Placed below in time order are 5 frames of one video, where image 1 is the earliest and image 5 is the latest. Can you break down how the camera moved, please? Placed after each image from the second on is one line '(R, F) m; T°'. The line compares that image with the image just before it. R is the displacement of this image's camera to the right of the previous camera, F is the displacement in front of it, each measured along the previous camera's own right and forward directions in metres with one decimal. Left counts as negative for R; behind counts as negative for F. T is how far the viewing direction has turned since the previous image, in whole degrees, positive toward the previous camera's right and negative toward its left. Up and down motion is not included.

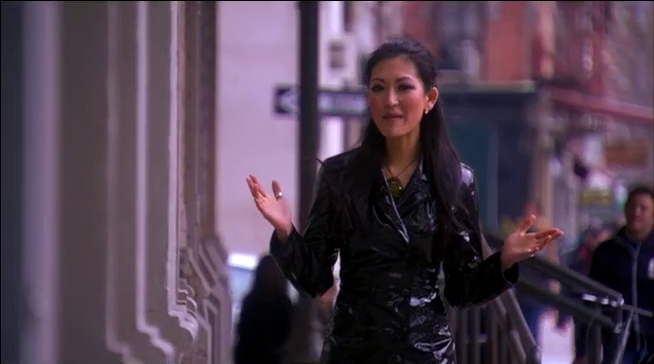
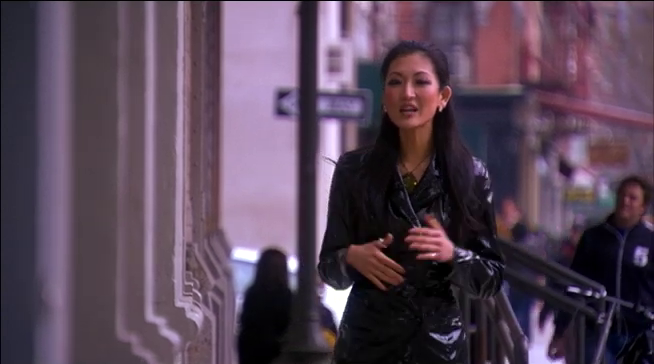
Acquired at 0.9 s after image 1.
(+0.2, -0.3) m; -2°
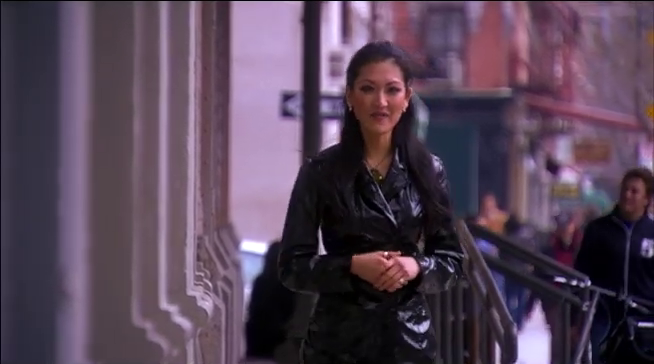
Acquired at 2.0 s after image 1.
(0.0, -0.4) m; 0°
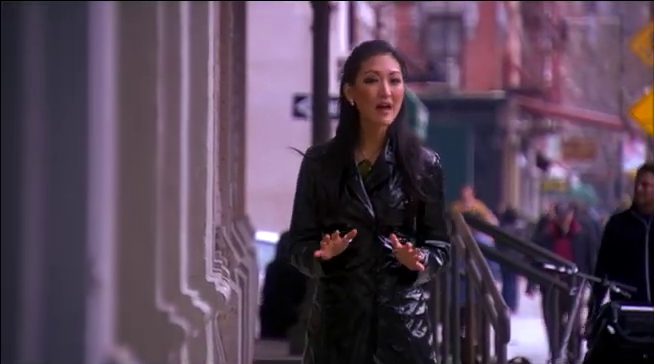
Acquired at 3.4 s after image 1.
(0.0, -0.6) m; 0°
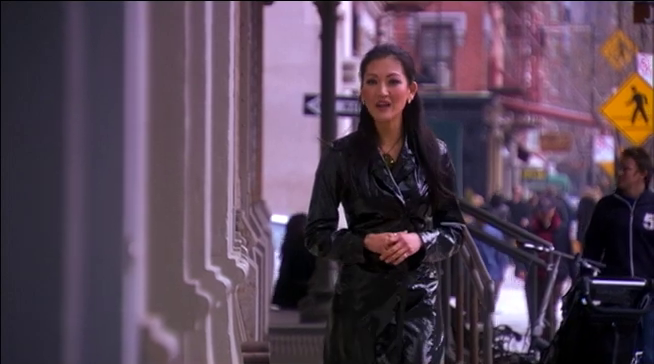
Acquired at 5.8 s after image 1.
(0.0, -0.9) m; 0°
